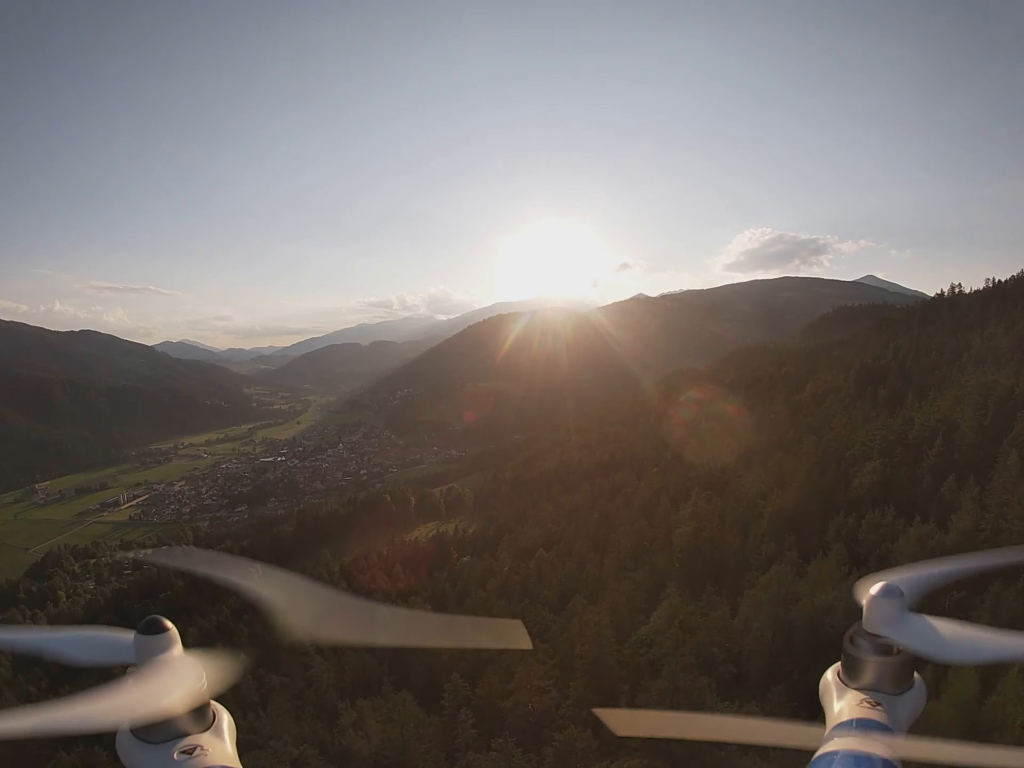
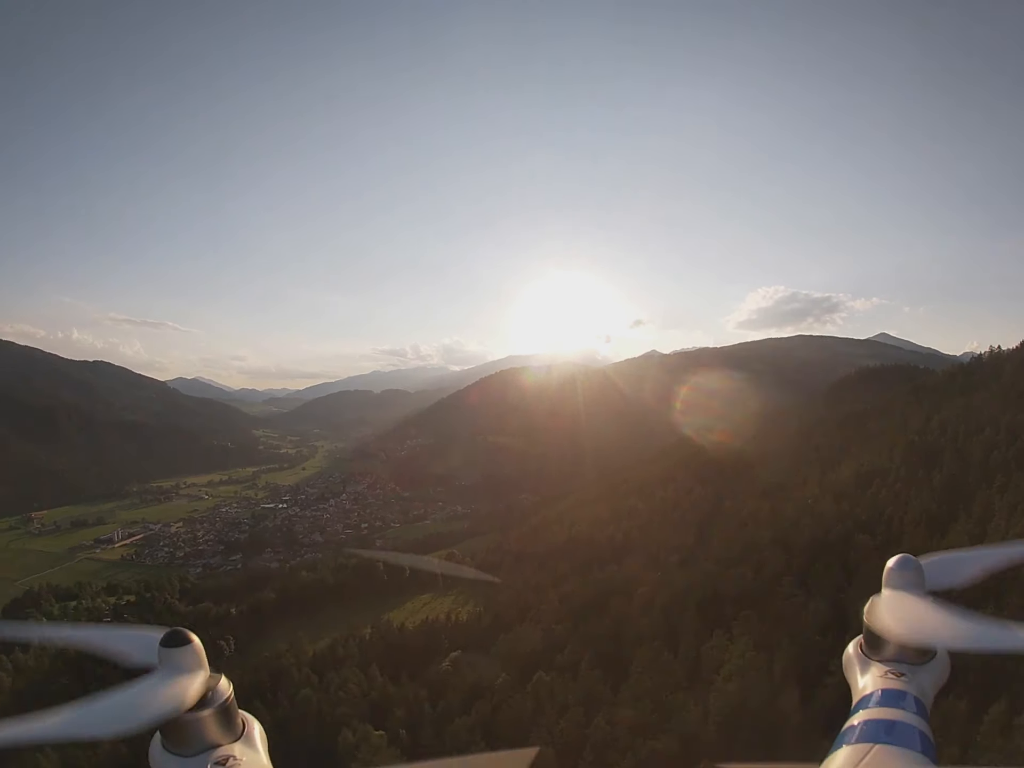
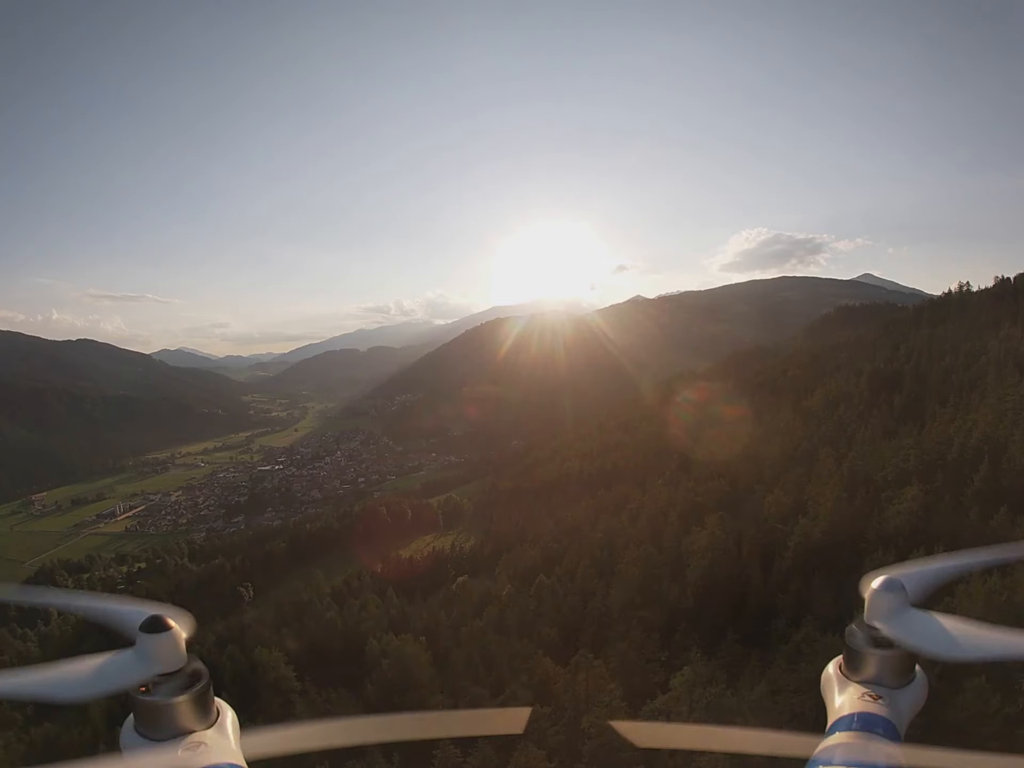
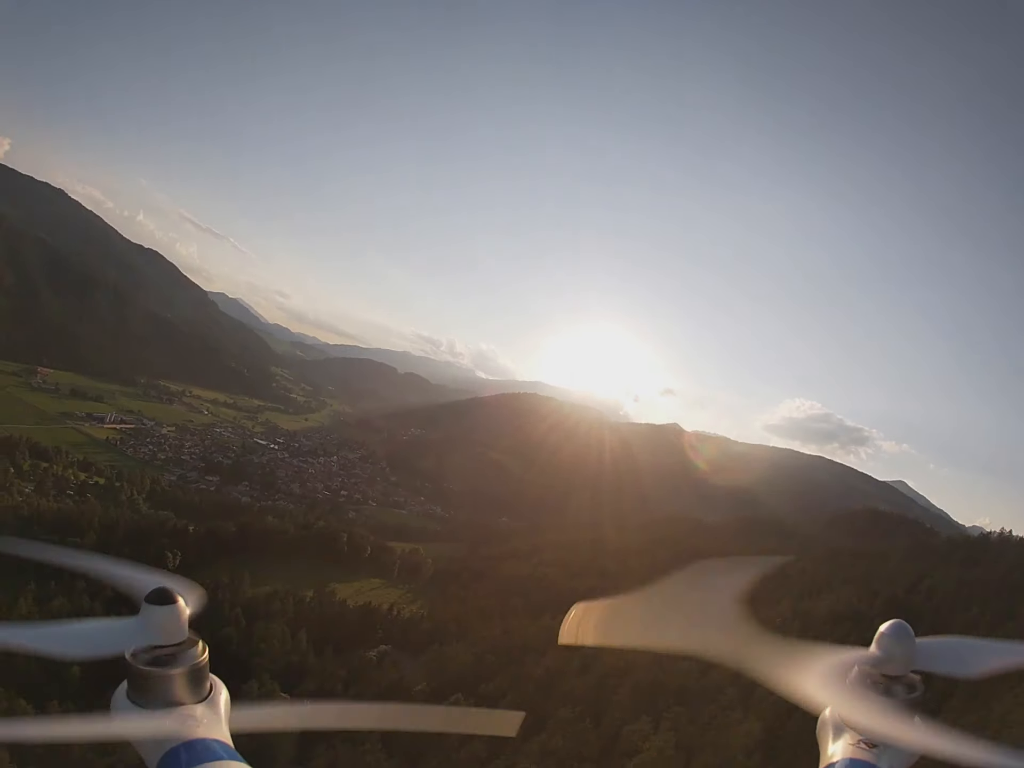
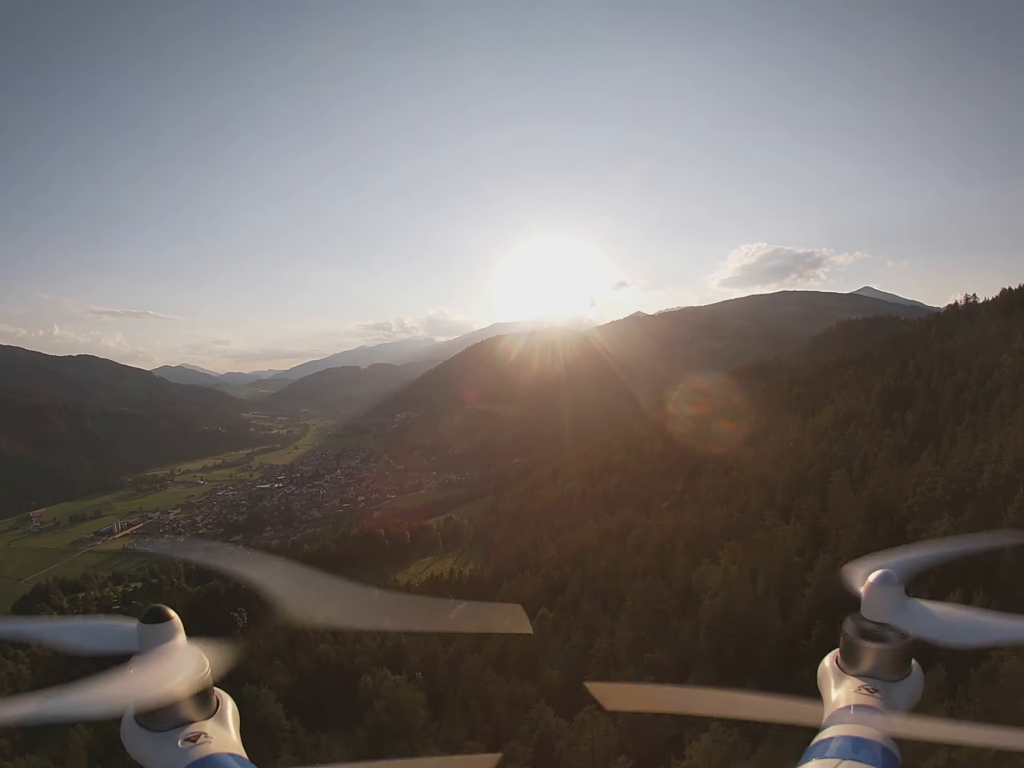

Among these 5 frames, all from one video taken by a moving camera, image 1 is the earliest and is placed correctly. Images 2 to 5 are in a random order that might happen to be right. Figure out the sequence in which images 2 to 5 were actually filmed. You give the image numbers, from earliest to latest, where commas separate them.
3, 5, 2, 4
